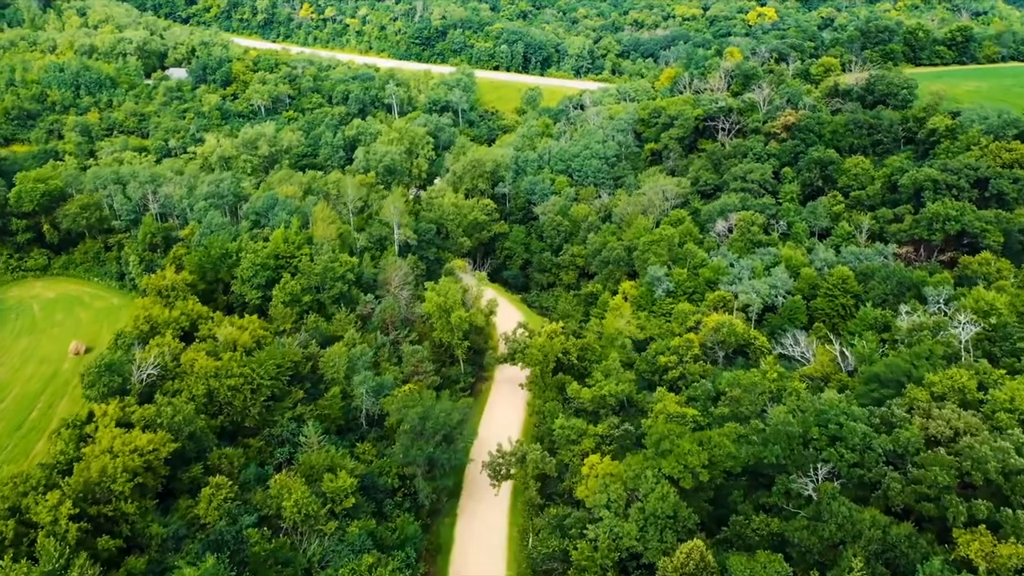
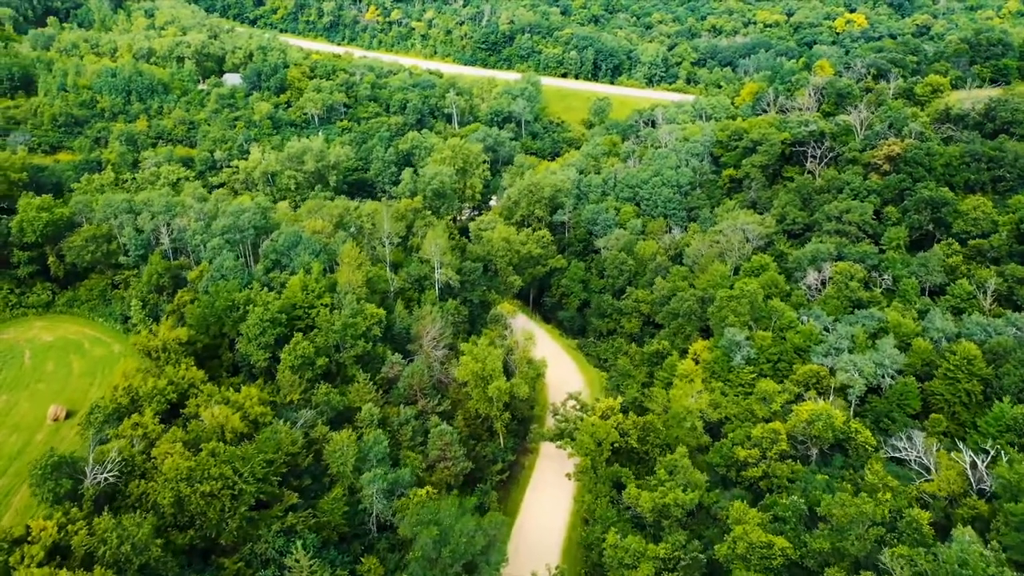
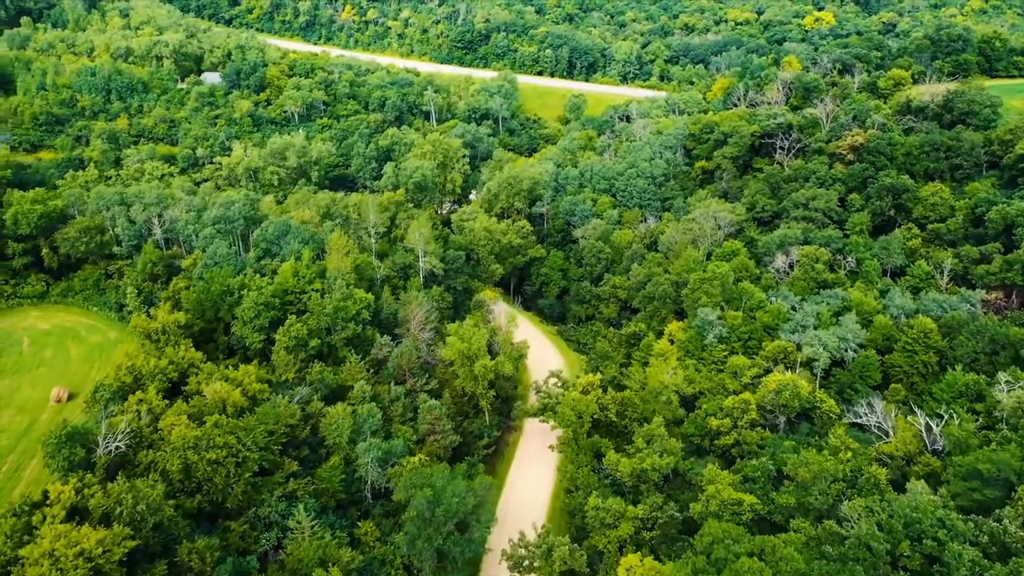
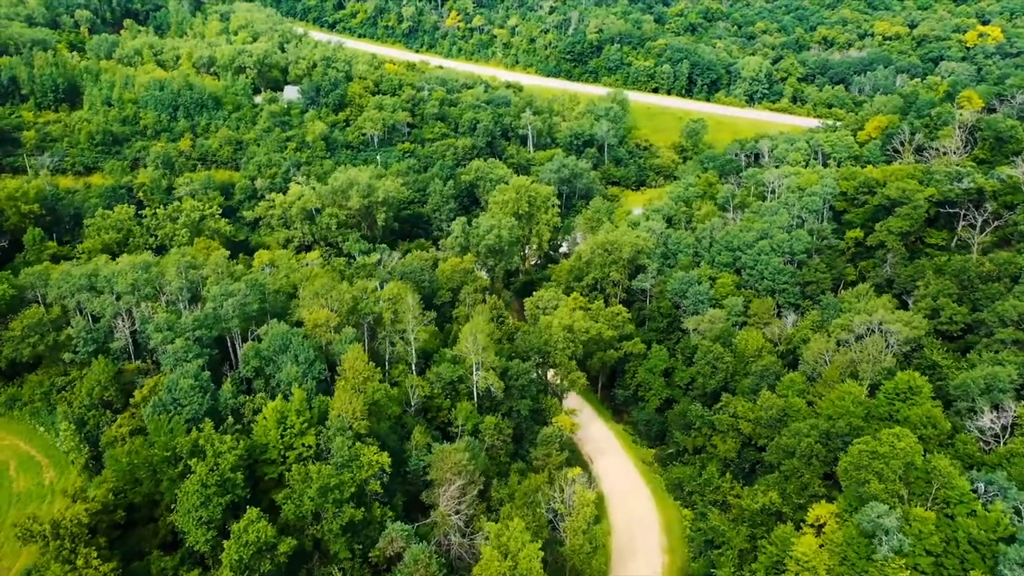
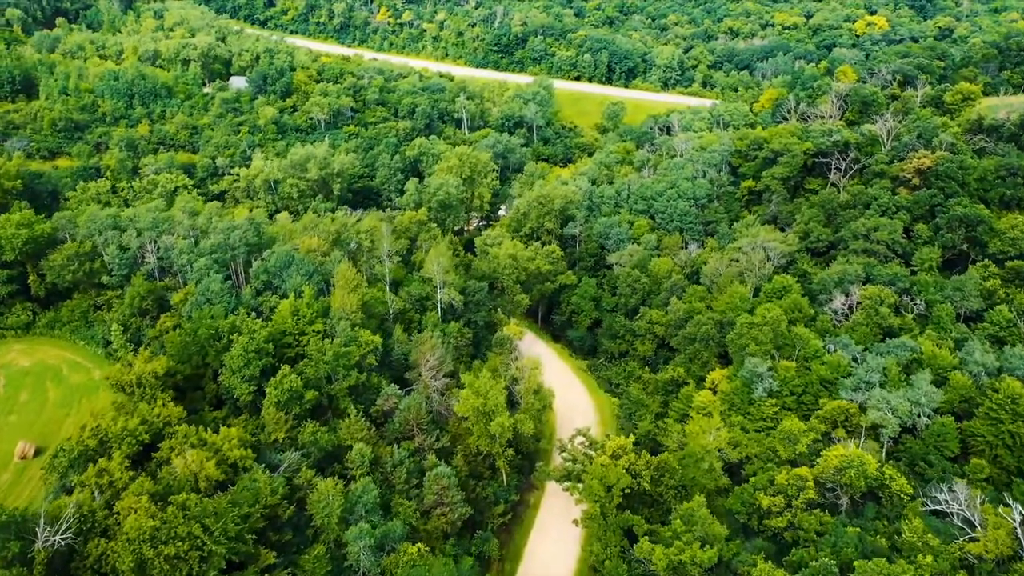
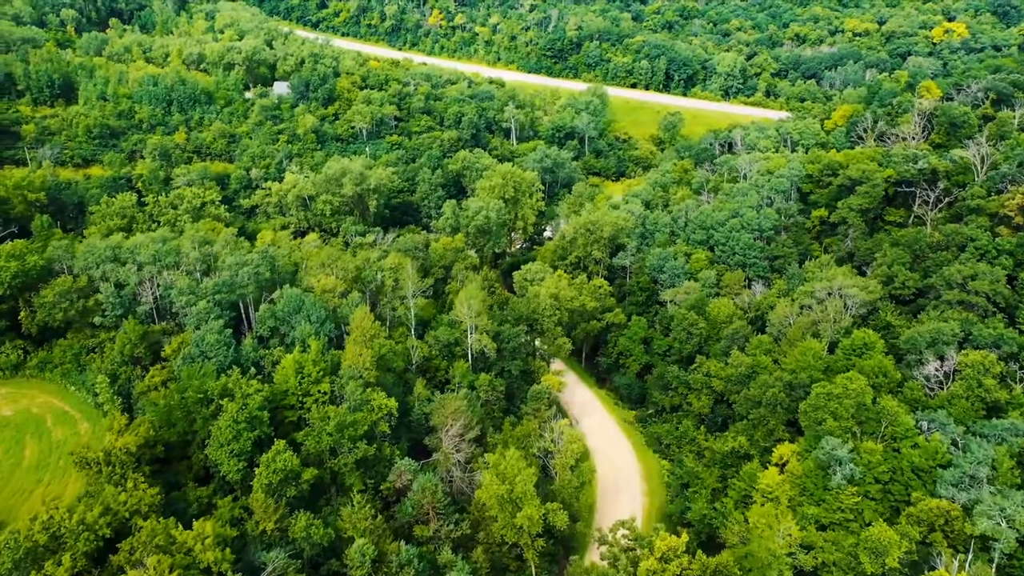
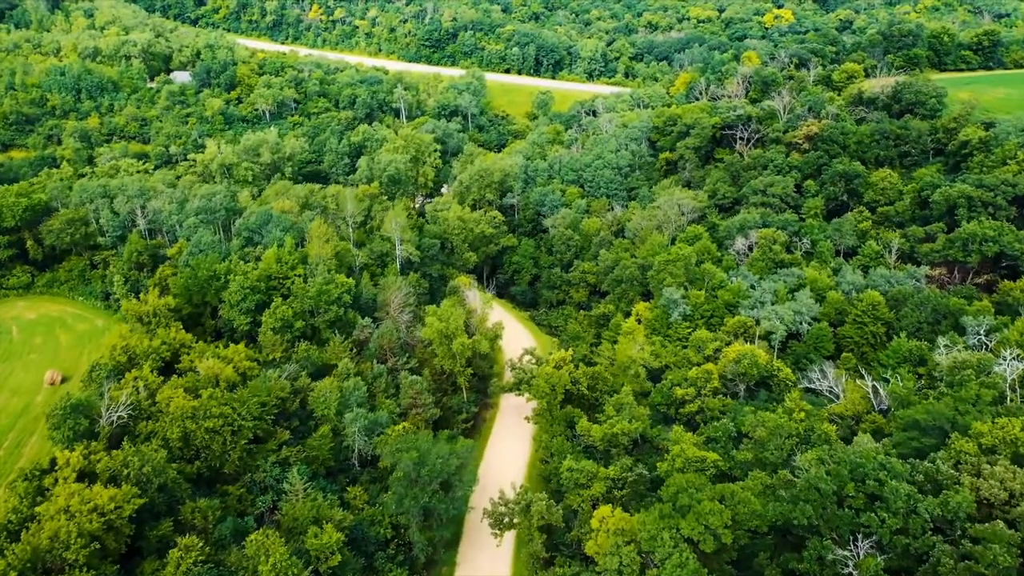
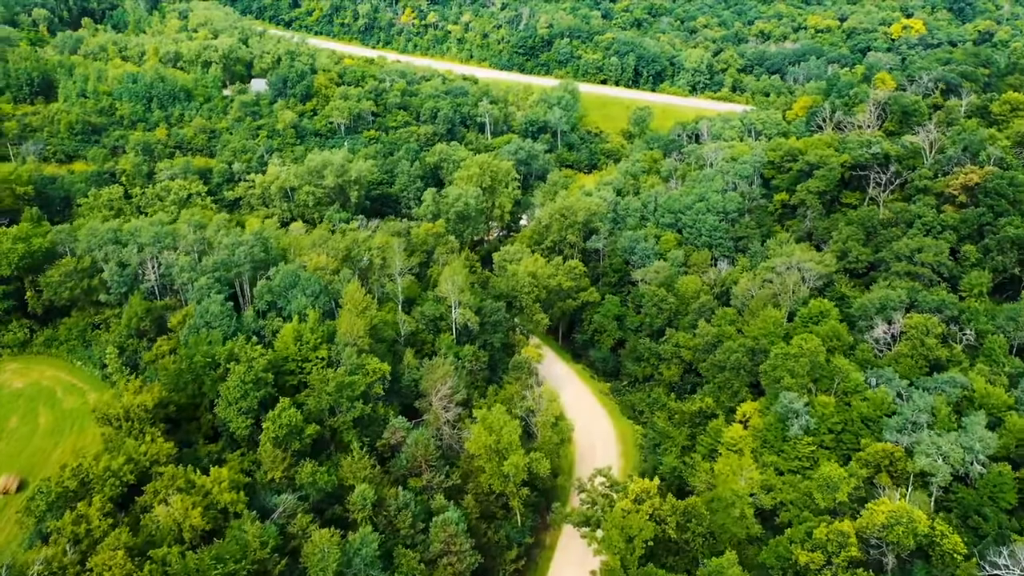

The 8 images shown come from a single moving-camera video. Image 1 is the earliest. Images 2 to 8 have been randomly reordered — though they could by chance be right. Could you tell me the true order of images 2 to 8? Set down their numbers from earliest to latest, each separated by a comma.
7, 3, 2, 5, 8, 6, 4
